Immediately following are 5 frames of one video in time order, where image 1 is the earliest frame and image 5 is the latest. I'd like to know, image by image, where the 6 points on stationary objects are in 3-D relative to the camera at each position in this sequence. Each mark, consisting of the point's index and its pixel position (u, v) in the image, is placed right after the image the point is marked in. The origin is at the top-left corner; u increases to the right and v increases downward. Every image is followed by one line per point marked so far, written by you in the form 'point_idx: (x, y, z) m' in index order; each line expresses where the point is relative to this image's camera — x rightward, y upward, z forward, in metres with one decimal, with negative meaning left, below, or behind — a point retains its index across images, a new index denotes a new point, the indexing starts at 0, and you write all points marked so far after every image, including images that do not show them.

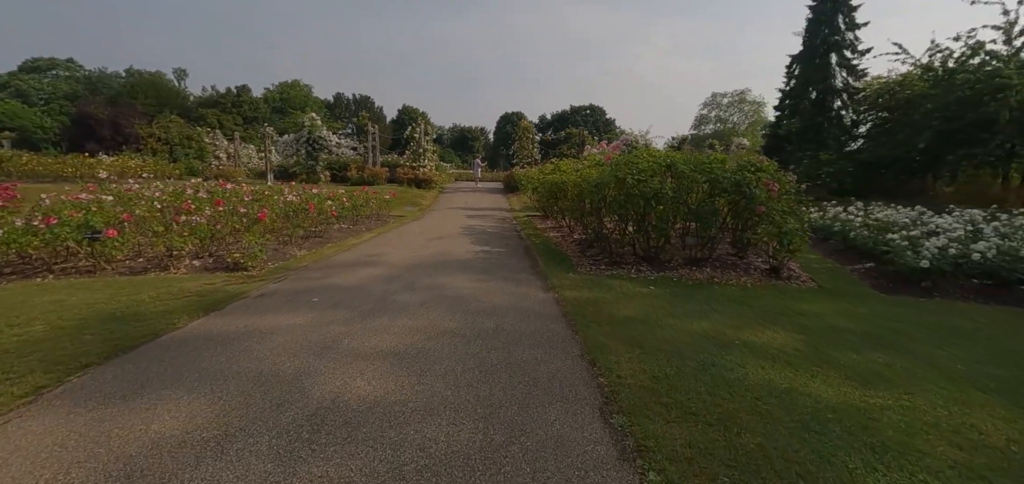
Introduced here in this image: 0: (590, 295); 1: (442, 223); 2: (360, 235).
0: (+0.9, -0.6, +5.8) m
1: (-2.1, +0.7, +15.2) m
2: (-3.5, +0.2, +11.8) m
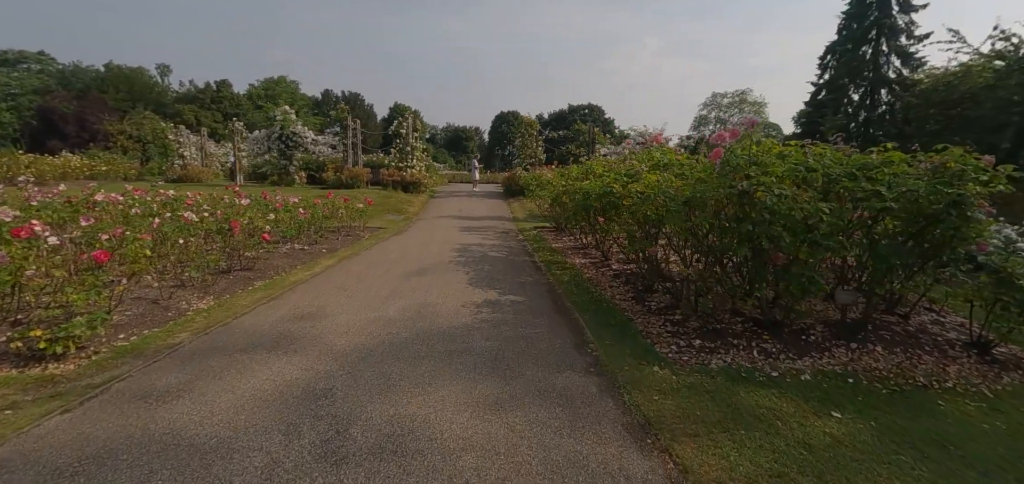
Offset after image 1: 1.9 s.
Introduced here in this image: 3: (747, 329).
0: (+1.2, -1.1, +2.6) m
1: (-2.0, +0.1, +11.9) m
2: (-3.3, -0.3, +8.5) m
3: (+2.2, -0.8, +4.7) m
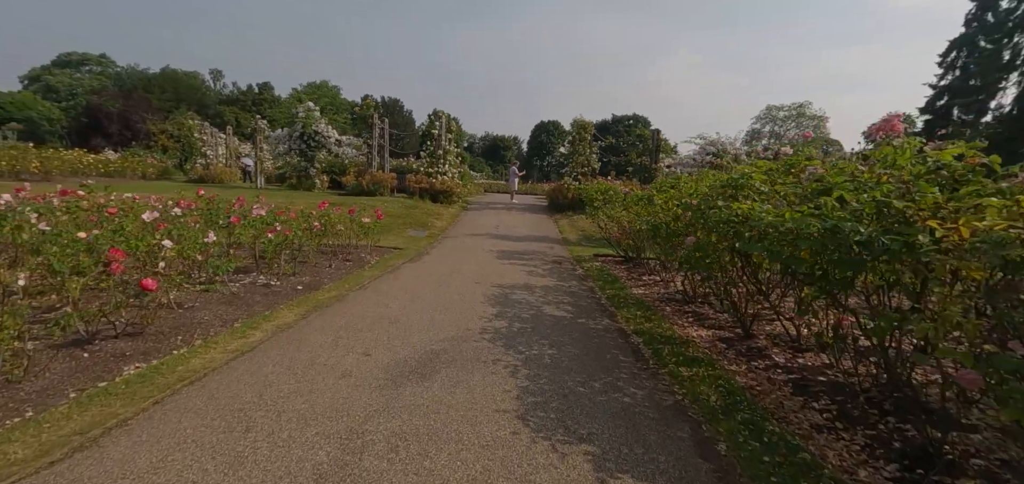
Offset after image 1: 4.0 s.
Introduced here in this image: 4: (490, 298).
0: (+1.5, -1.6, -0.9) m
1: (-1.0, -0.4, +8.7) m
2: (-2.6, -0.8, +5.4) m
3: (+2.6, -1.4, +1.2) m
4: (-0.3, -0.6, +5.8) m
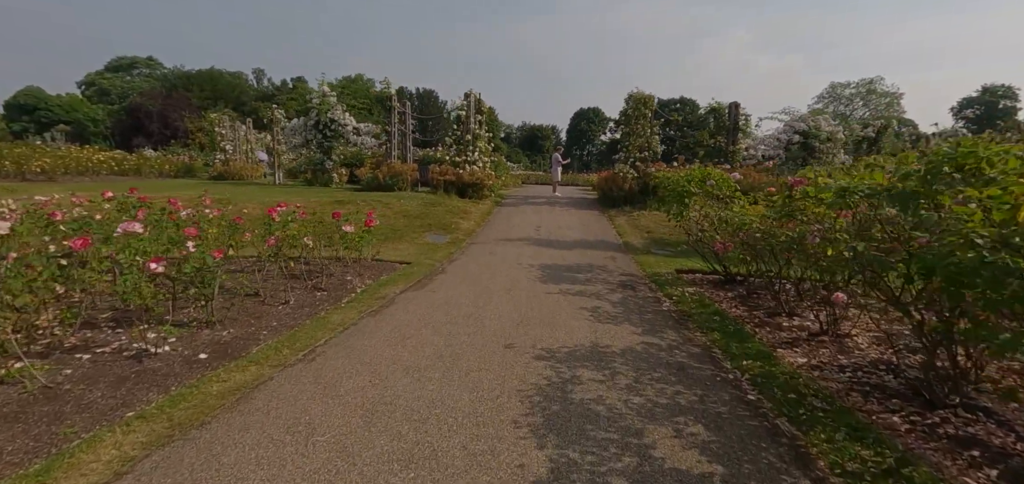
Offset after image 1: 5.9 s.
0: (+1.4, -2.0, -3.9) m
1: (-0.4, -0.6, +5.8) m
2: (-2.2, -1.1, +2.6) m
3: (+2.7, -1.7, -1.9) m
4: (+0.1, -0.9, +2.8) m
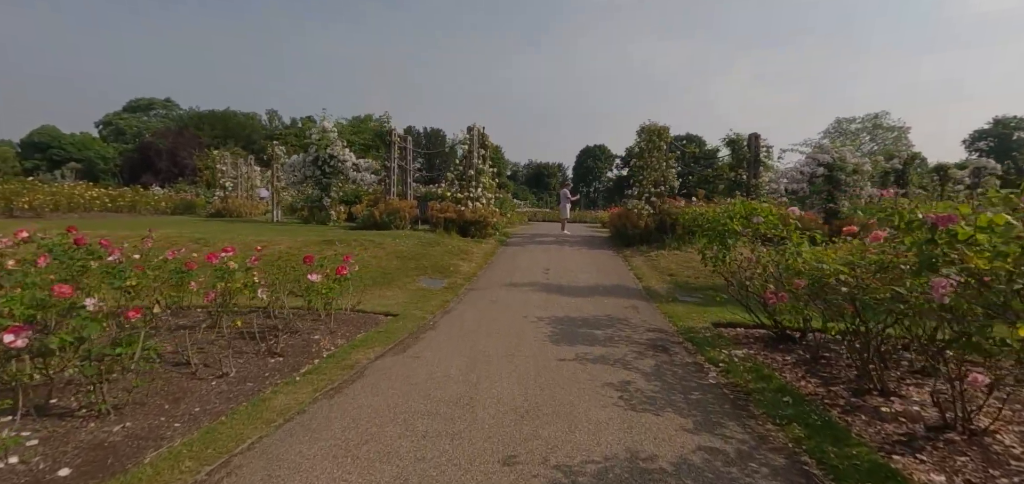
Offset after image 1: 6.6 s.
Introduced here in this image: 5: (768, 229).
0: (+1.3, -1.7, -5.2) m
1: (-0.3, -1.1, +4.6) m
2: (-2.3, -1.3, +1.4) m
3: (+2.6, -1.6, -3.2) m
4: (+0.1, -1.2, +1.6) m
5: (+2.7, +0.1, +5.4) m
